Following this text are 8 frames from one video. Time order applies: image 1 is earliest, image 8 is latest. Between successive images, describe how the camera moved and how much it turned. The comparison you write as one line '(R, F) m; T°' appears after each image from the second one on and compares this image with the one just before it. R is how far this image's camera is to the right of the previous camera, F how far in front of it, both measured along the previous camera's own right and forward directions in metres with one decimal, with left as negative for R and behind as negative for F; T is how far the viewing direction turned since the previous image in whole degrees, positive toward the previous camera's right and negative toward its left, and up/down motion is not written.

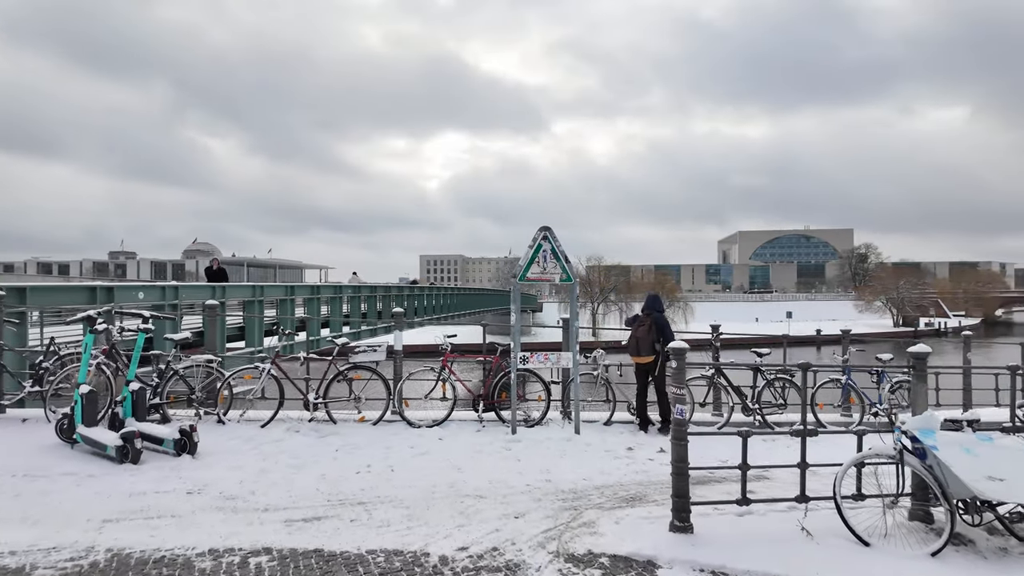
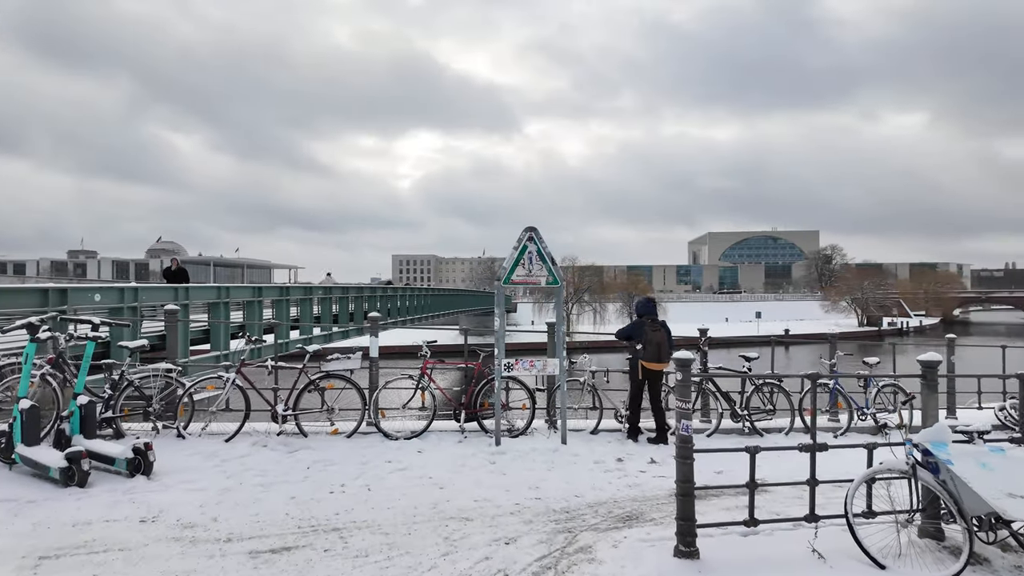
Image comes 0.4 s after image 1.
(-0.1, +0.3) m; +3°
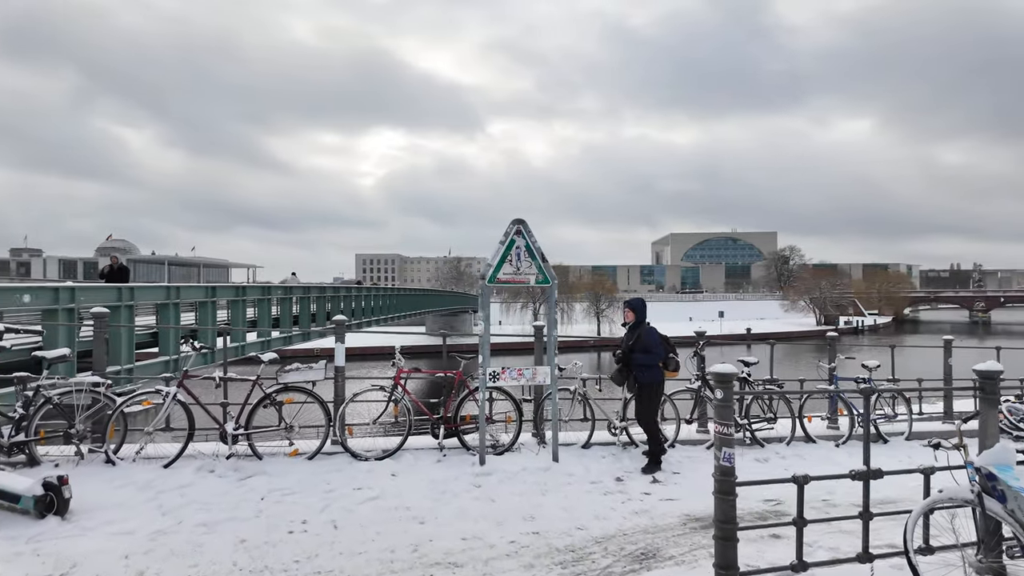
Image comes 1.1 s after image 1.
(-0.2, +0.7) m; +3°
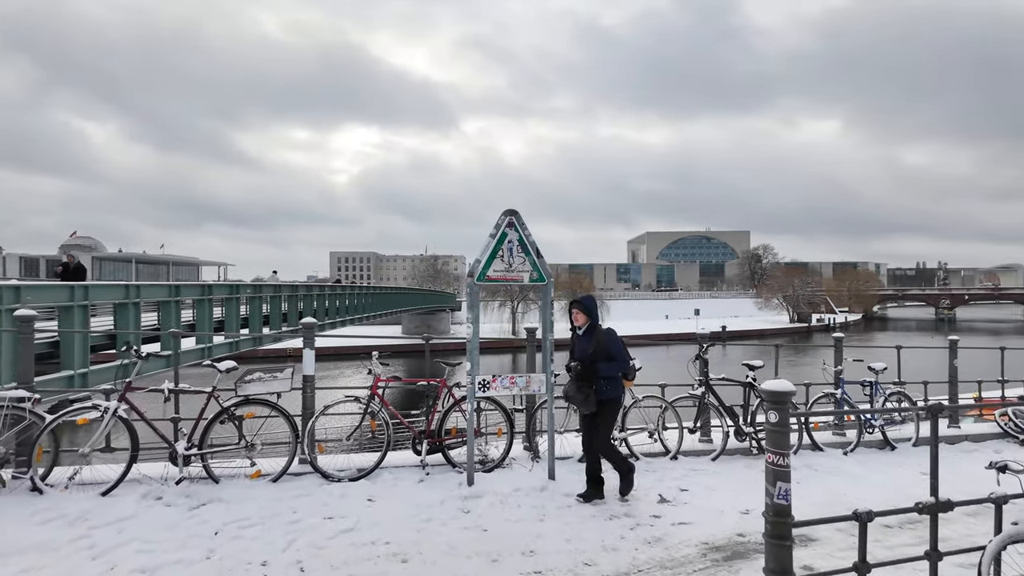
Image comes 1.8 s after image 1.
(-0.1, +0.6) m; +2°
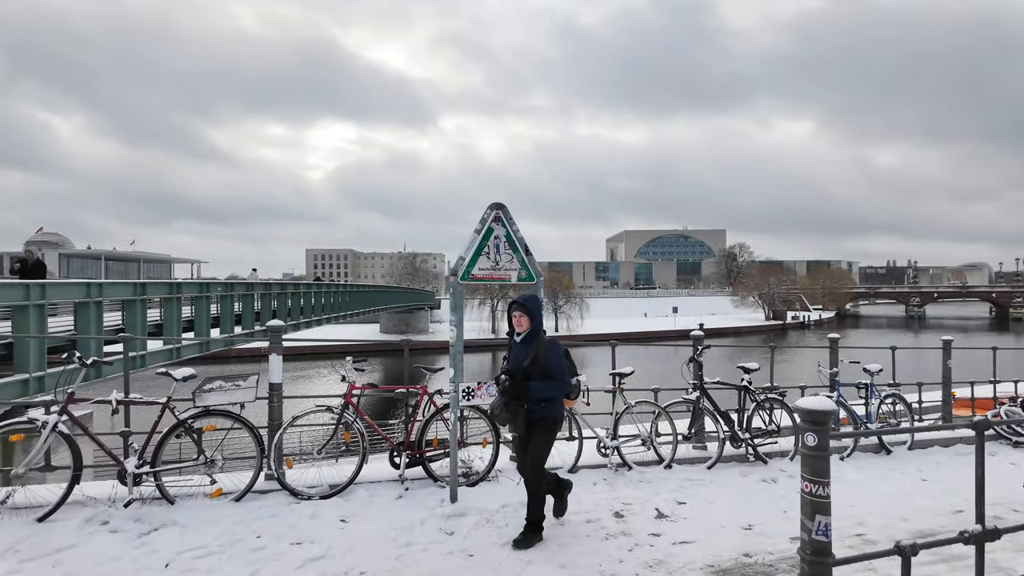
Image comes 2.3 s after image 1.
(-0.1, +0.4) m; +2°
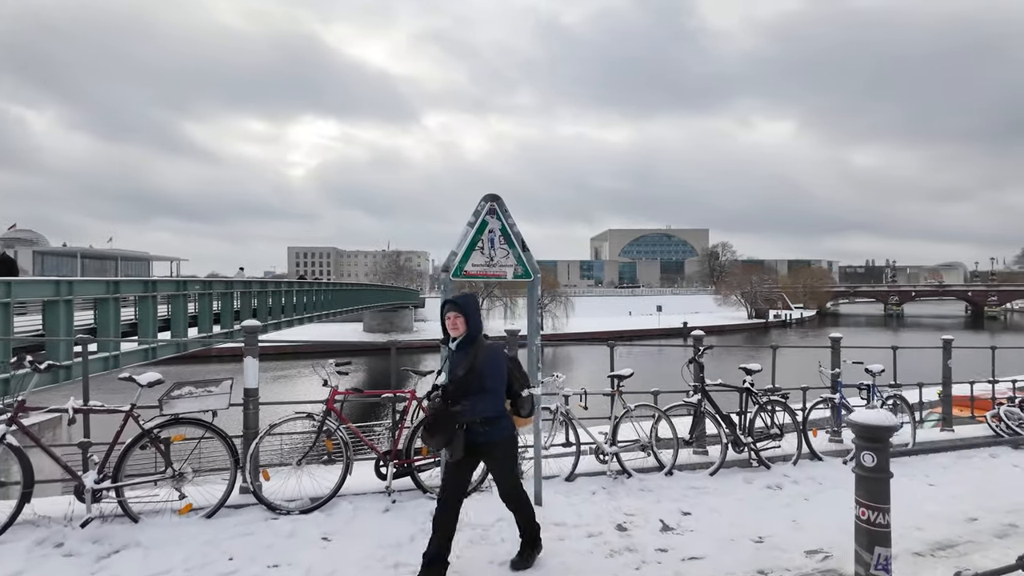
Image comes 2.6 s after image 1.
(-0.1, +0.3) m; +2°
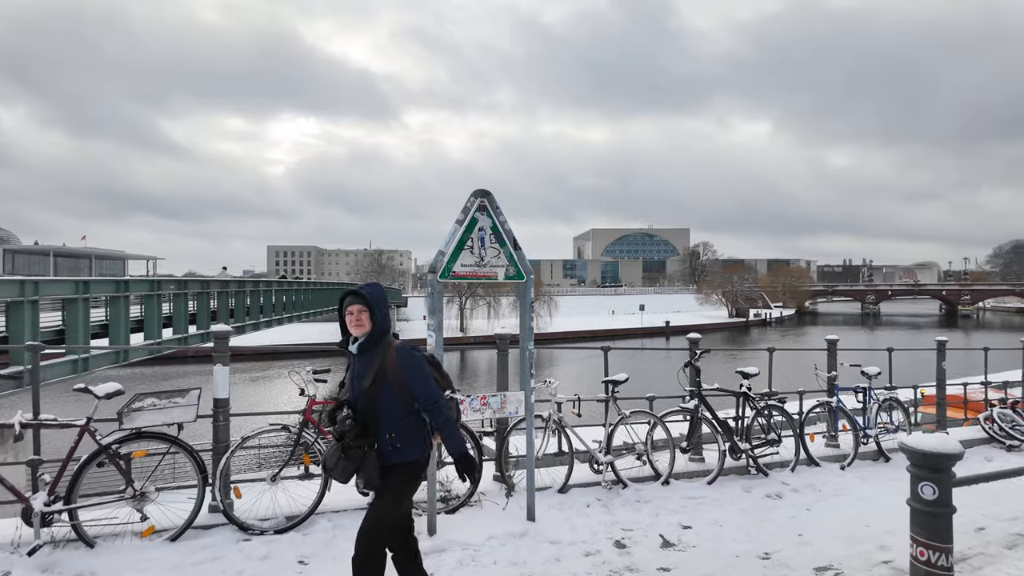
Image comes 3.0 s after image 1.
(-0.1, +0.3) m; +2°
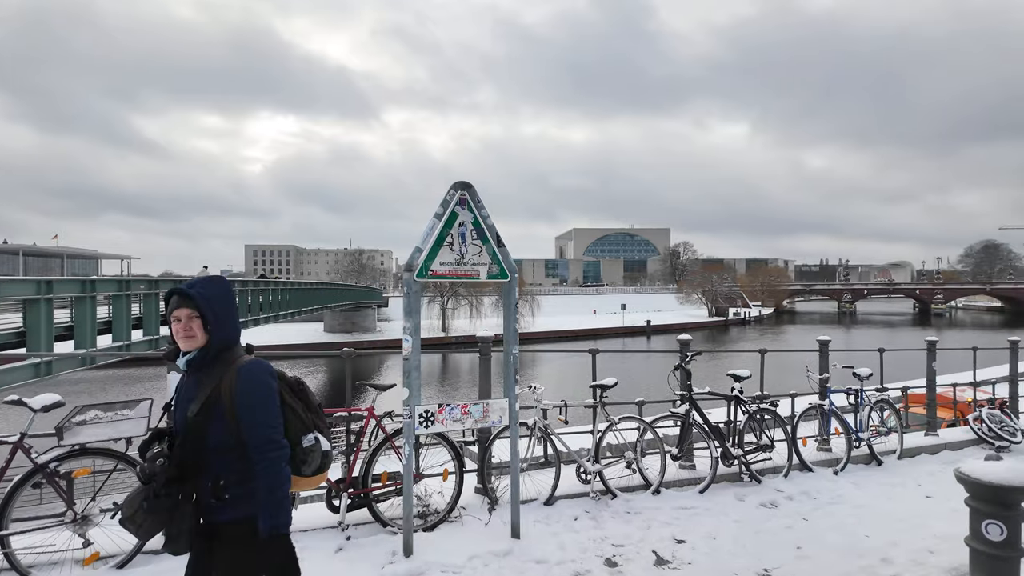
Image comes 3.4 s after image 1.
(0.0, +0.3) m; +2°
